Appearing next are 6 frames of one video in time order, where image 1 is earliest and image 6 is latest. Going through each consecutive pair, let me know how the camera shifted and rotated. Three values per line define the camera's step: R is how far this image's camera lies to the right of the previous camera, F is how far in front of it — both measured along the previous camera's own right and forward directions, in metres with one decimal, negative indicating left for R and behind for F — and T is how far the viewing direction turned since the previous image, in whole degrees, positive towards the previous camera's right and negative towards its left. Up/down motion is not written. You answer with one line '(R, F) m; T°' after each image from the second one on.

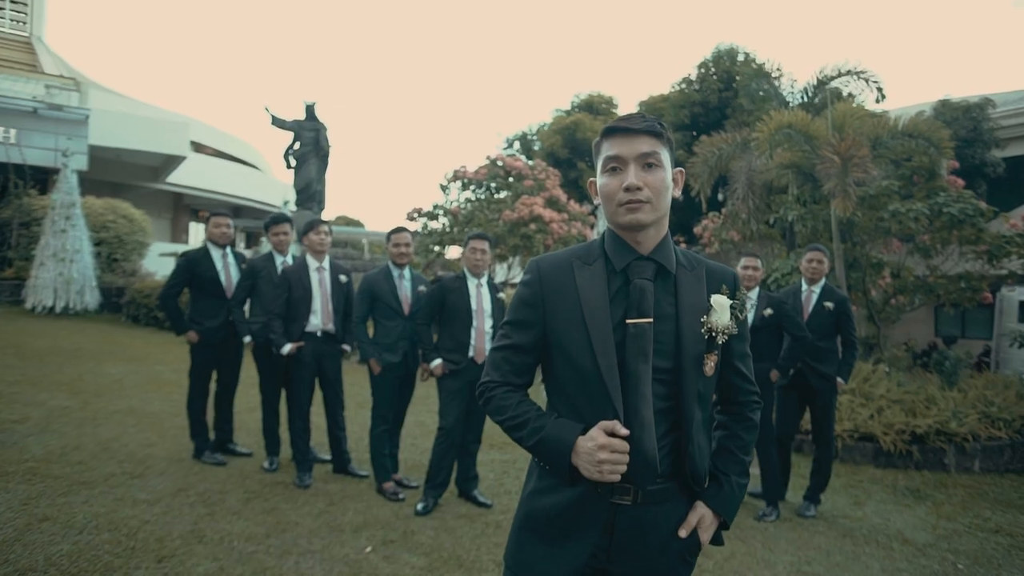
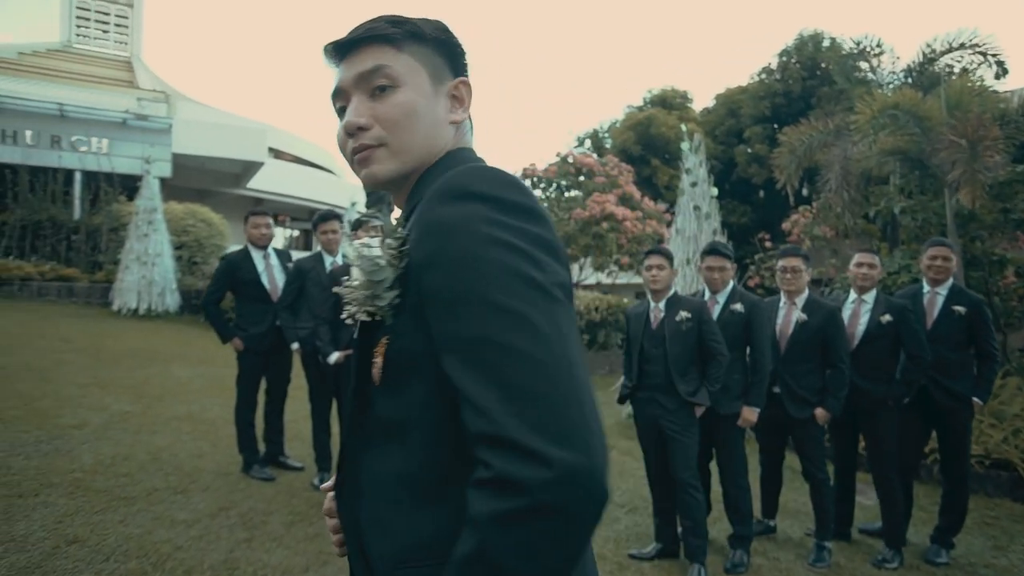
(0.0, +0.6) m; -6°
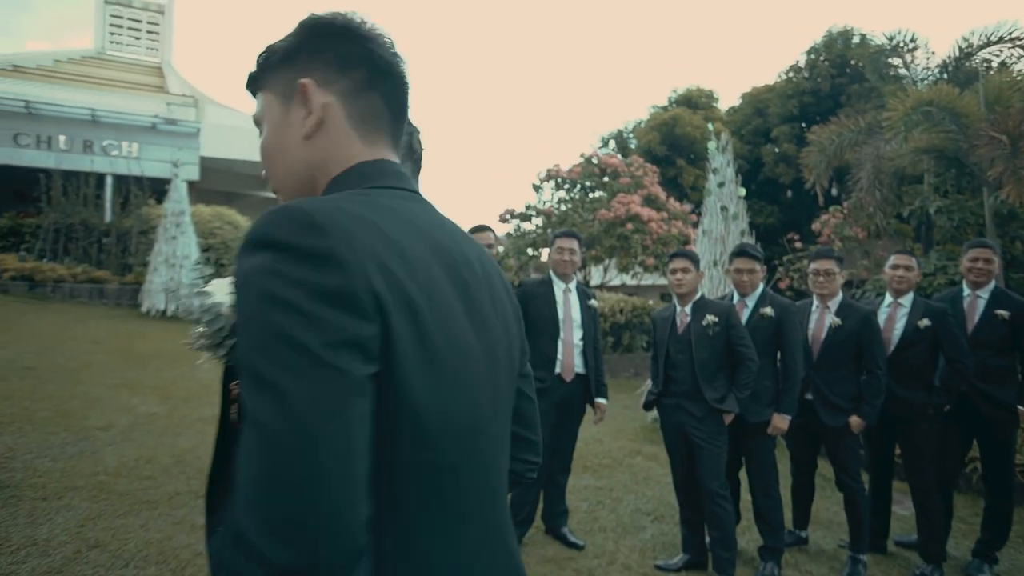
(0.0, +0.1) m; -2°
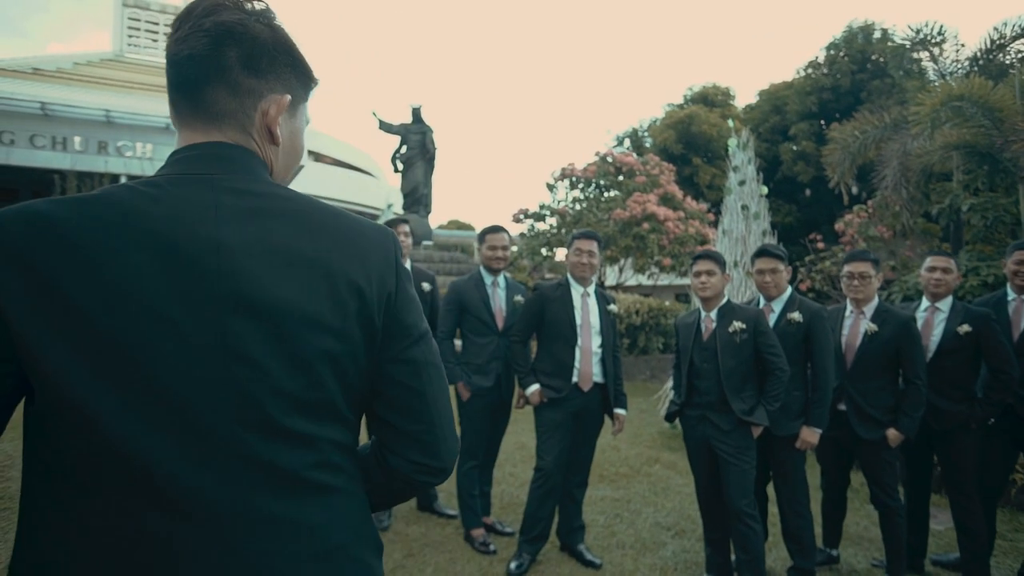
(0.0, +0.2) m; -1°
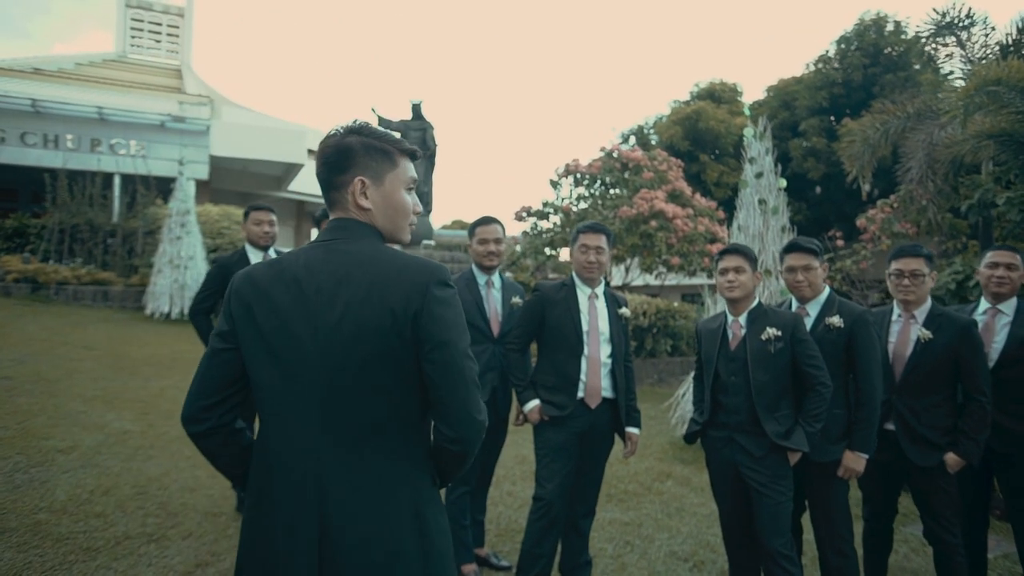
(0.0, +0.6) m; 0°
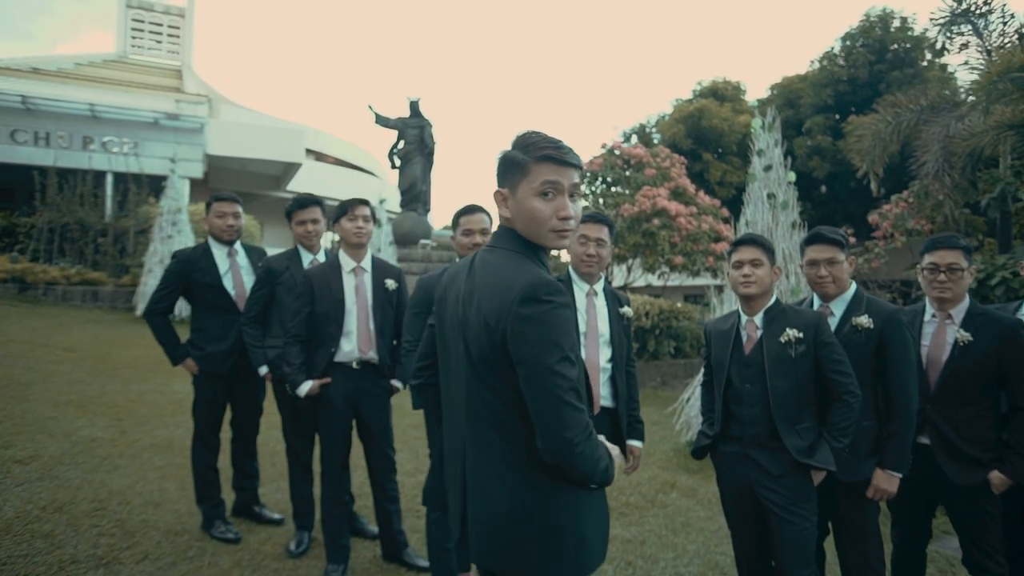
(+0.1, +0.4) m; 0°
